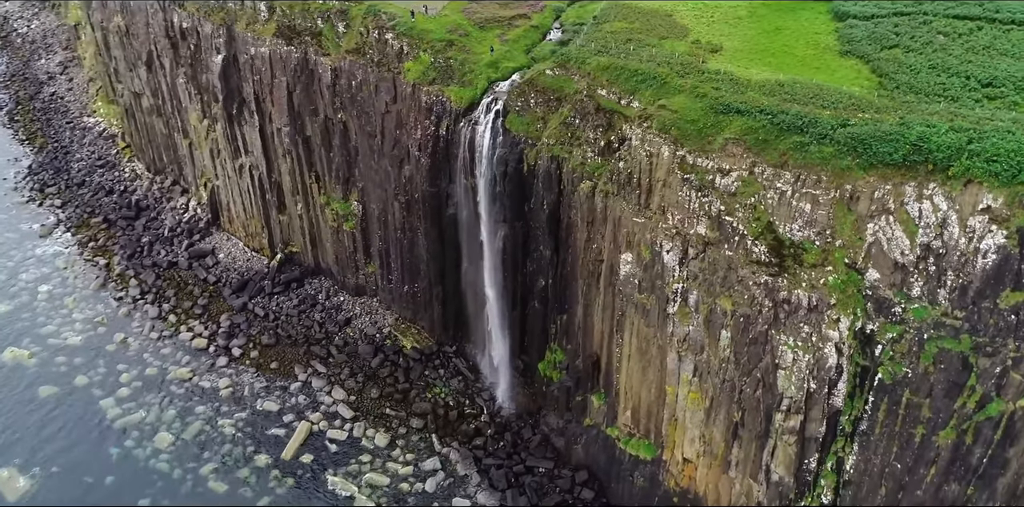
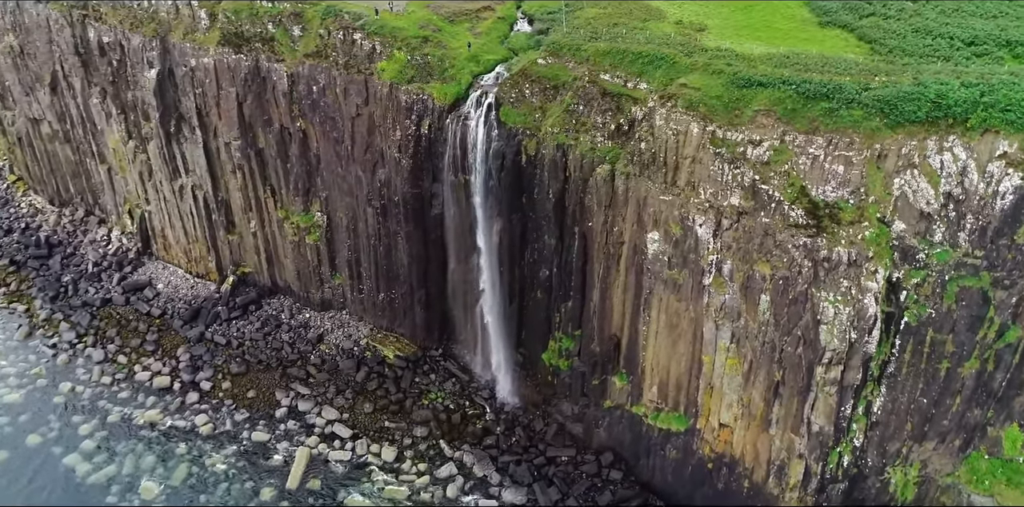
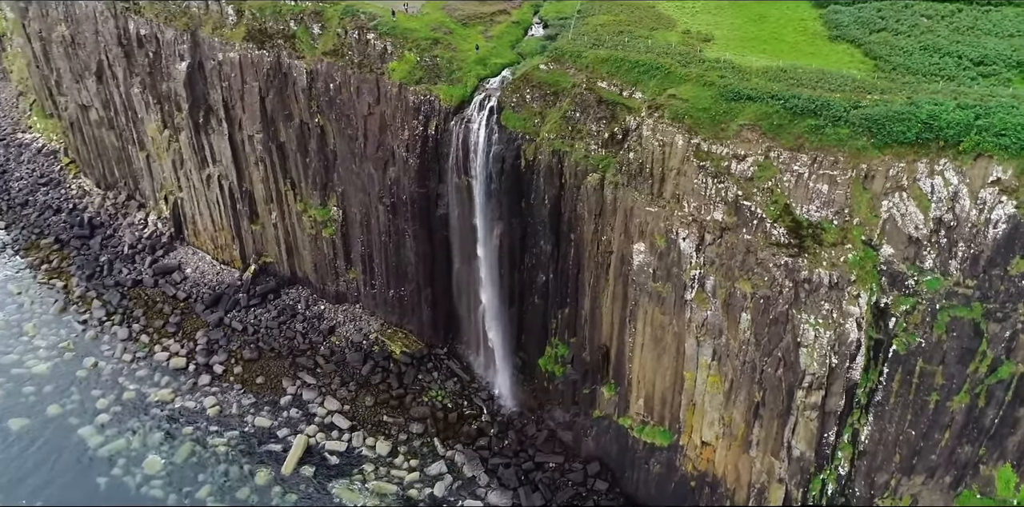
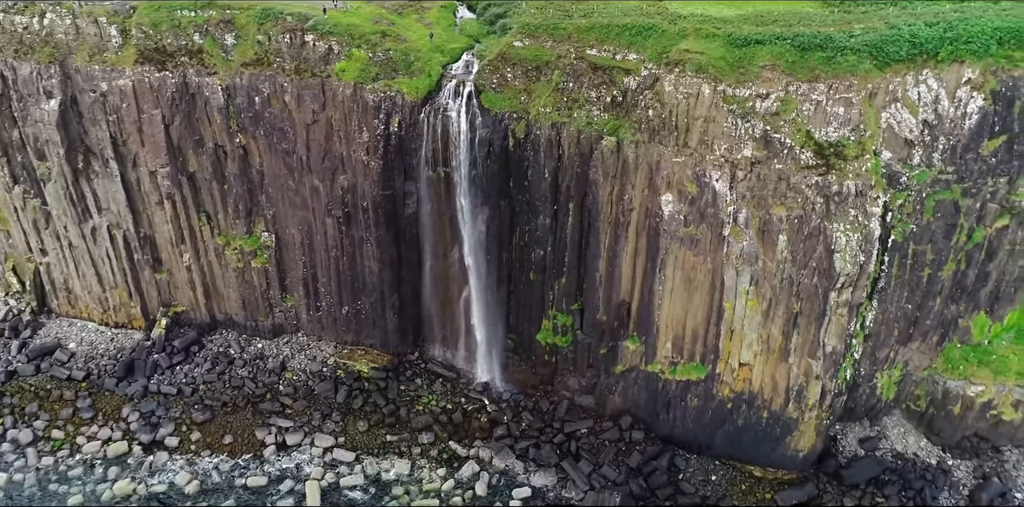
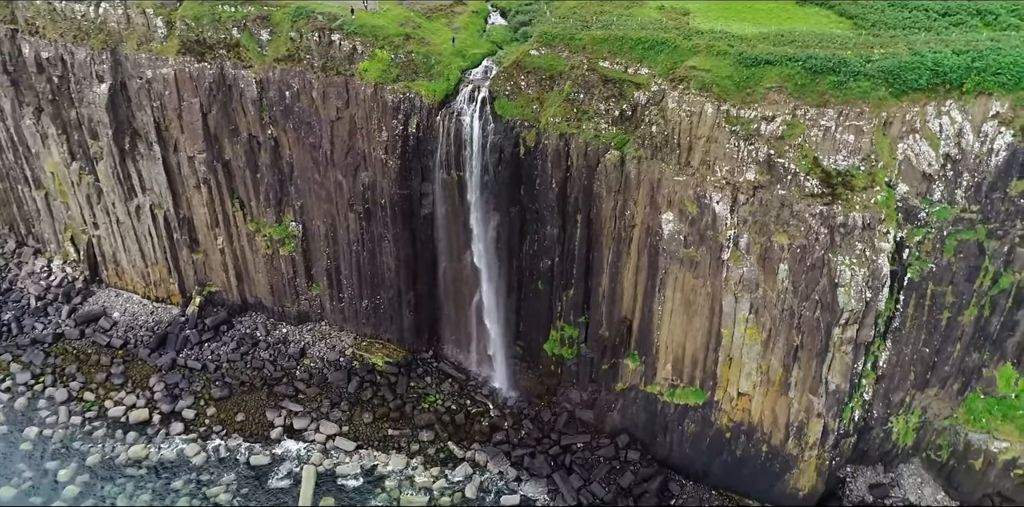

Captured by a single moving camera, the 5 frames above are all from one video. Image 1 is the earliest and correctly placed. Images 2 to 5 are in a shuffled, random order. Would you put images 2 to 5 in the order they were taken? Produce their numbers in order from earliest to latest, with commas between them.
3, 2, 5, 4
